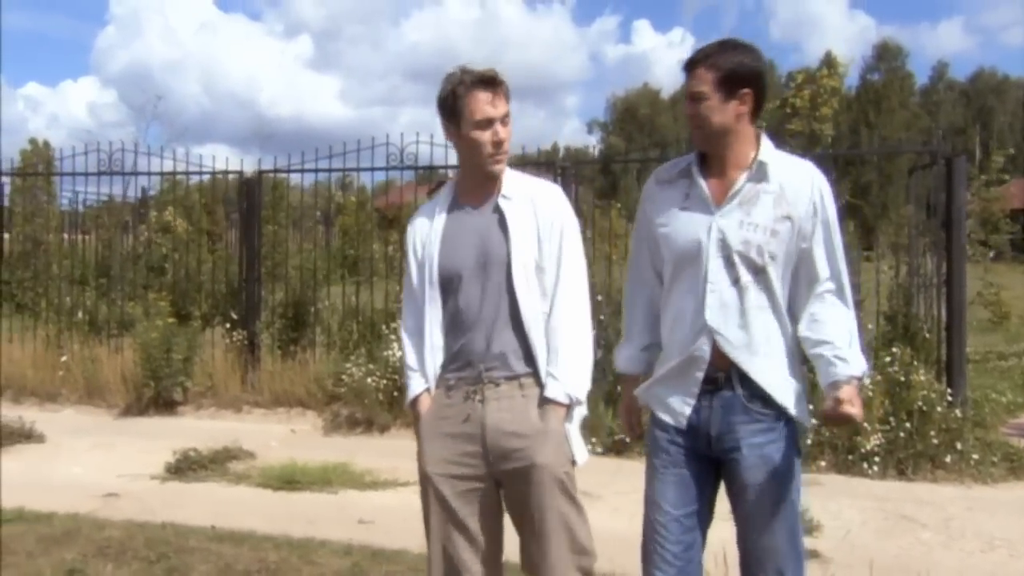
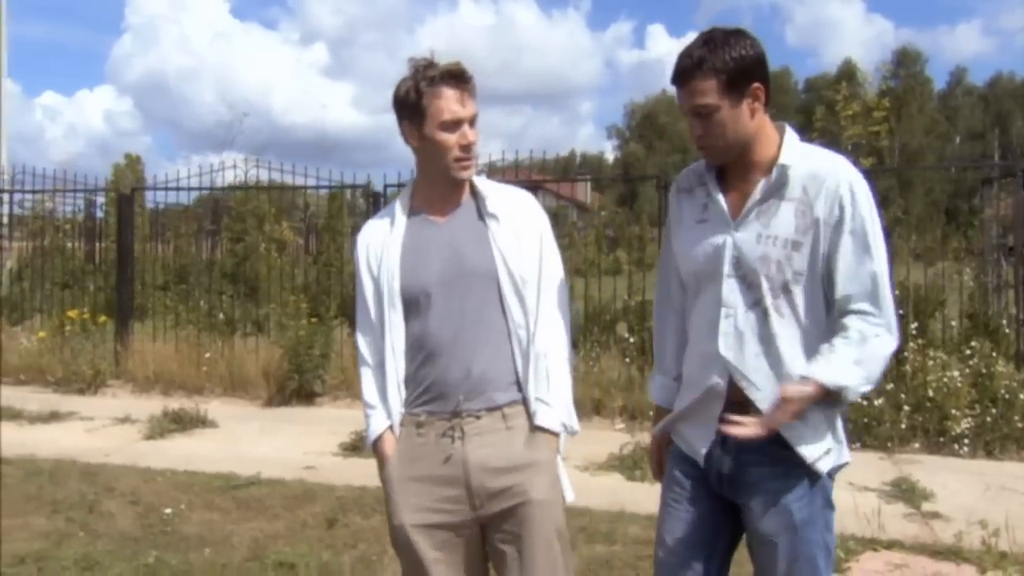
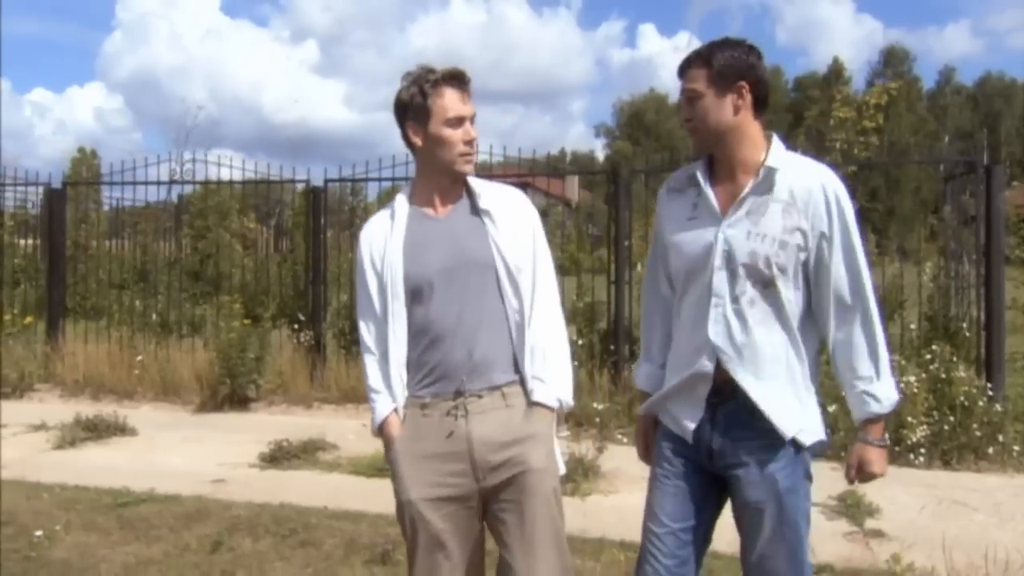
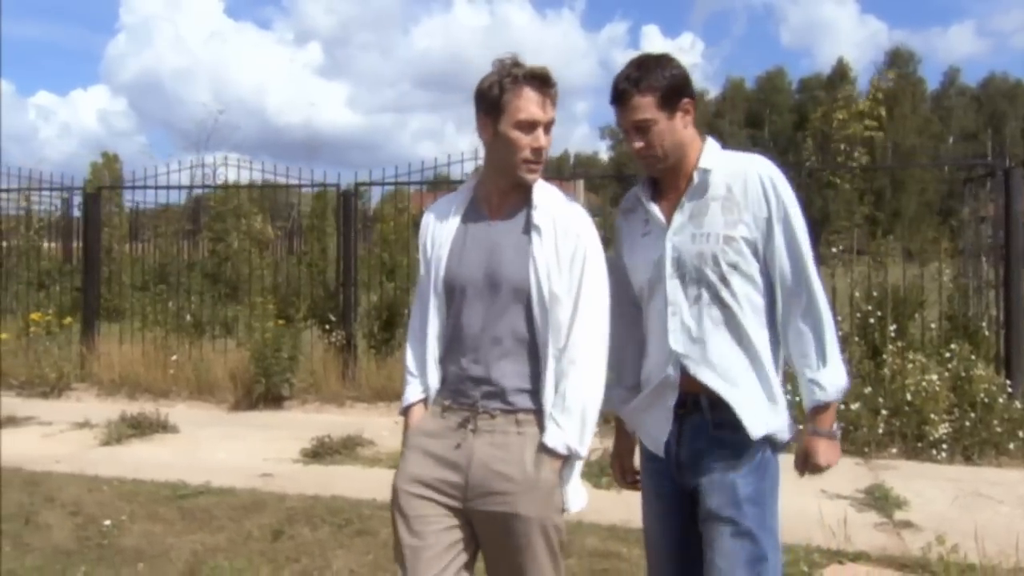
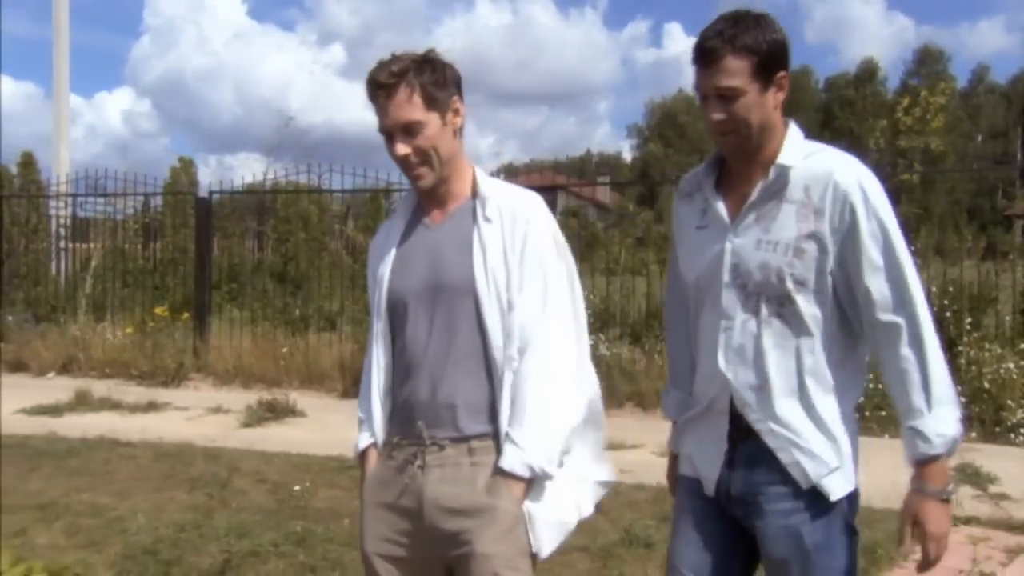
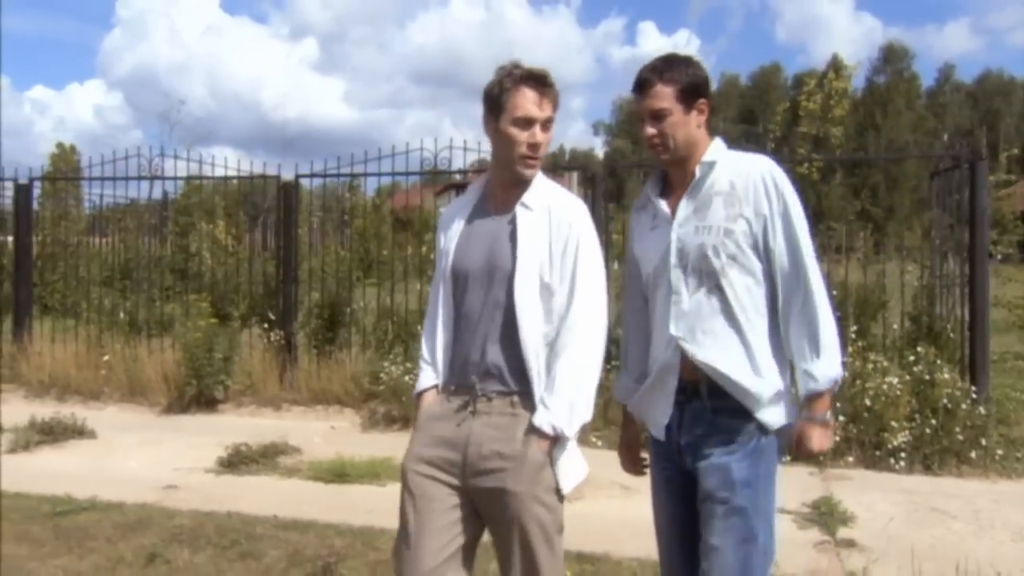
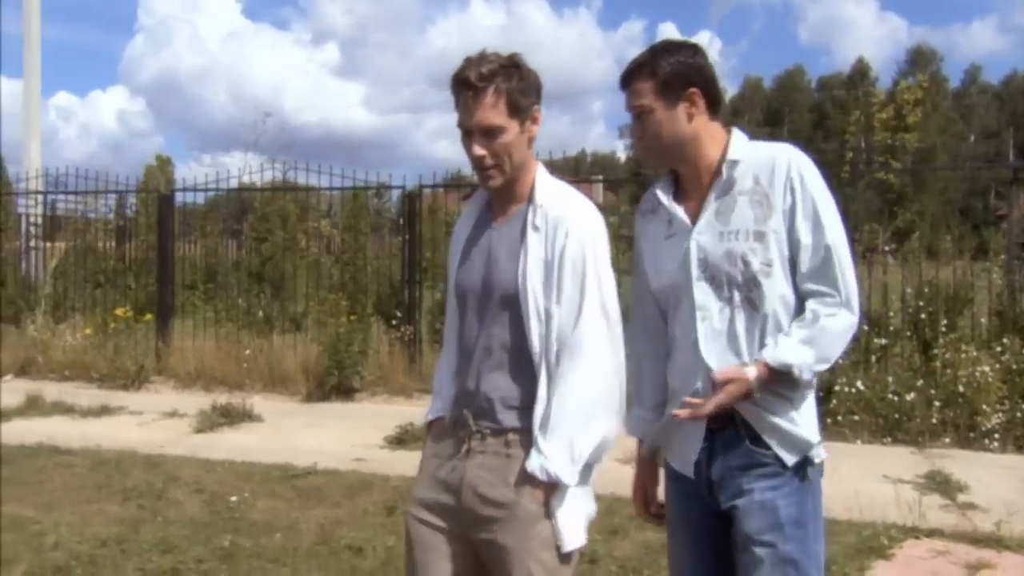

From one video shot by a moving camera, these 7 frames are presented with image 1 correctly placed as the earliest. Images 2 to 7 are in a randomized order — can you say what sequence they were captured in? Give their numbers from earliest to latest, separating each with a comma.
6, 3, 4, 2, 7, 5
